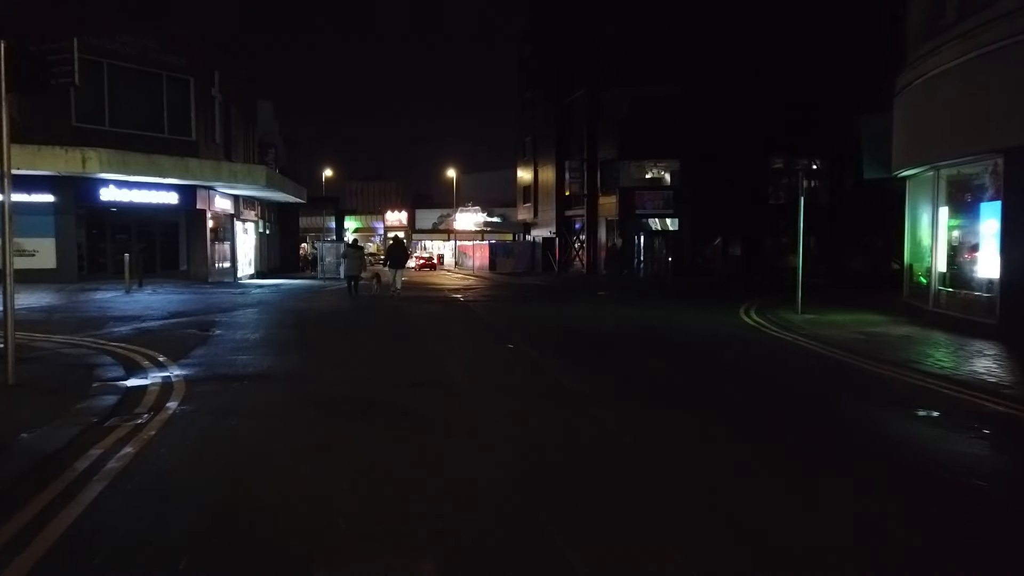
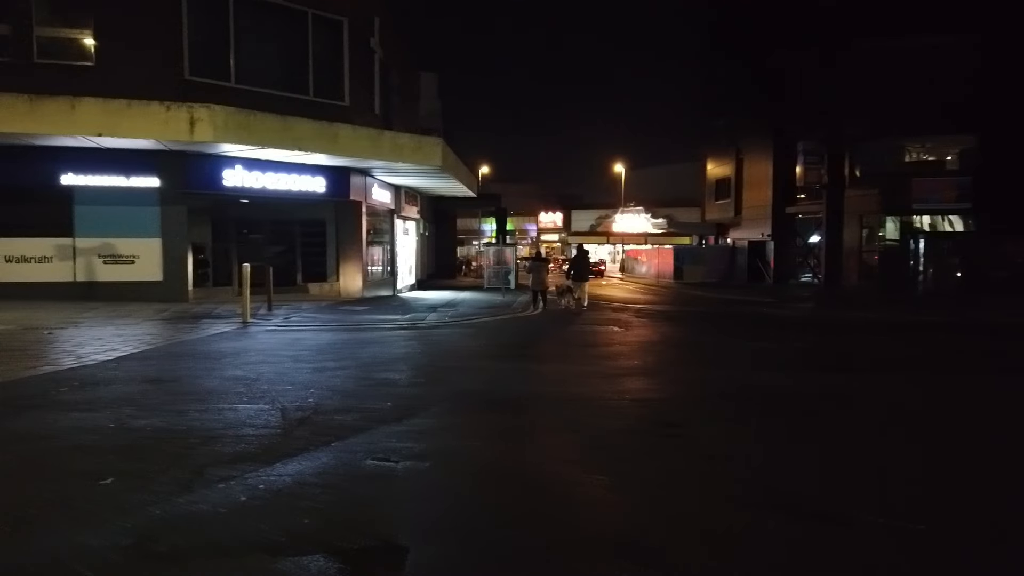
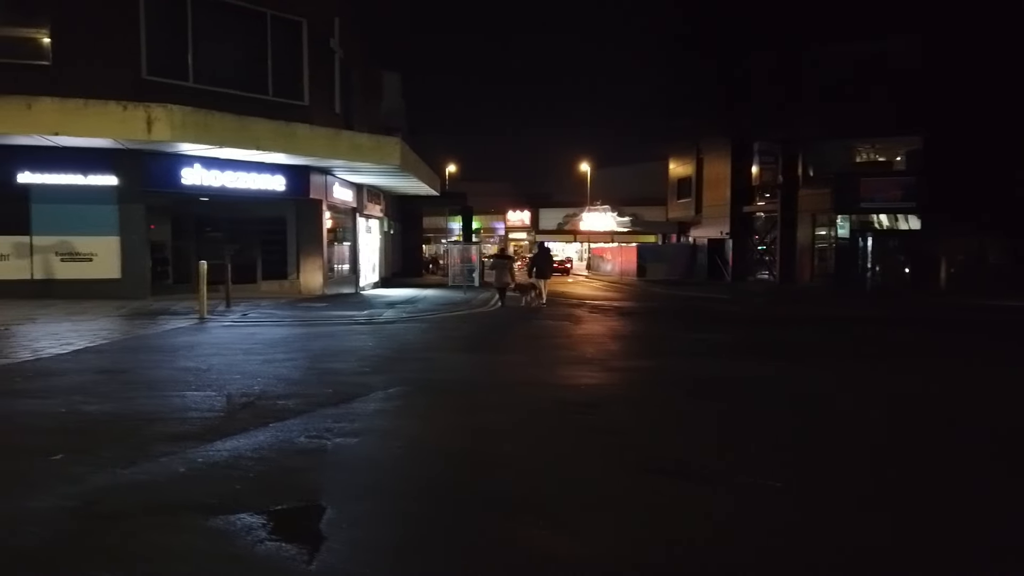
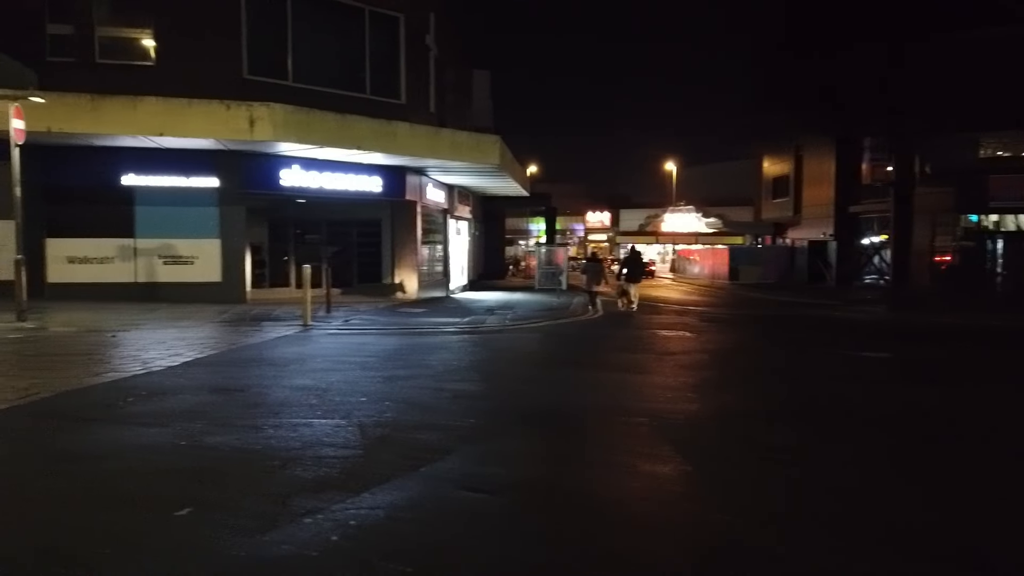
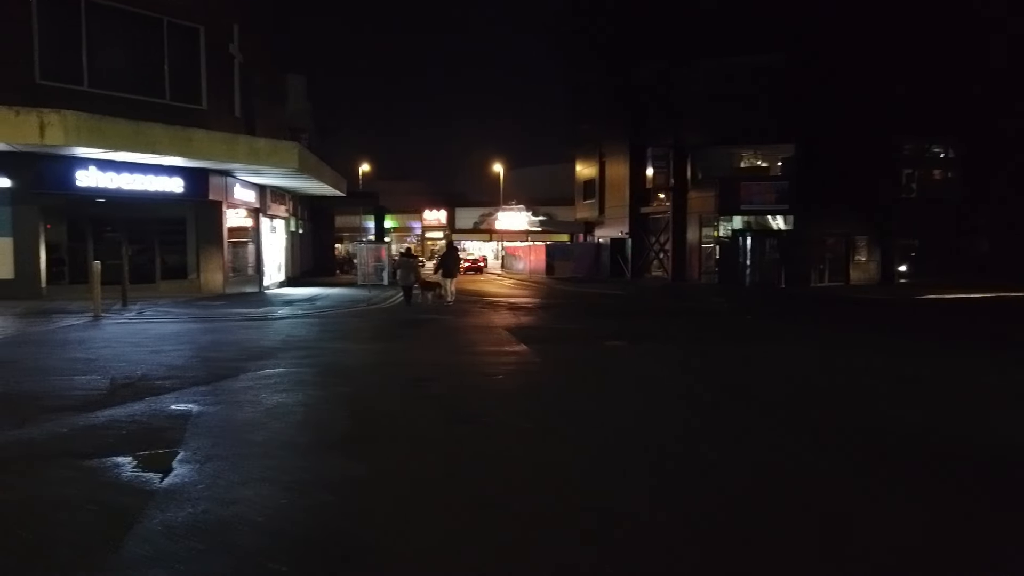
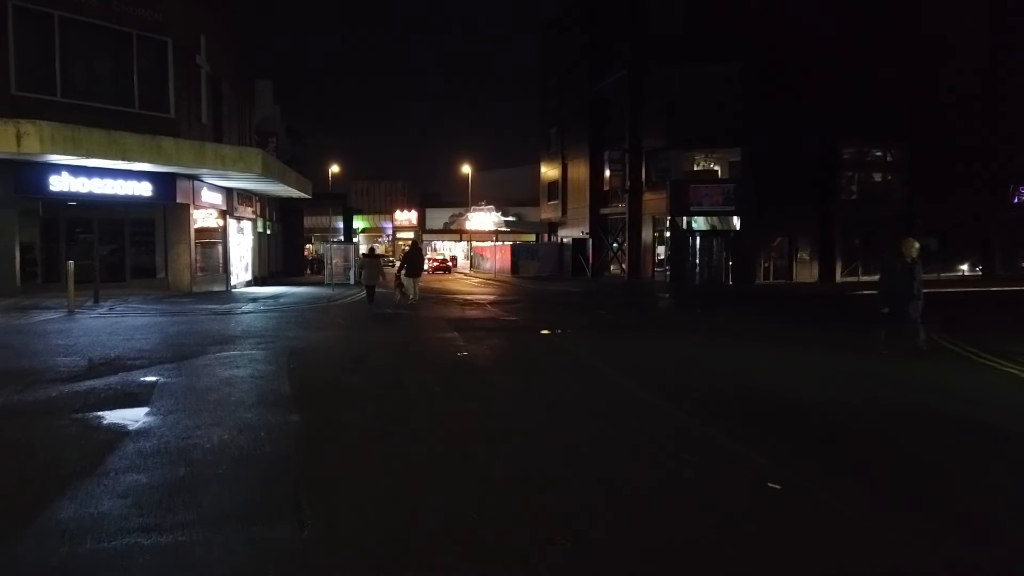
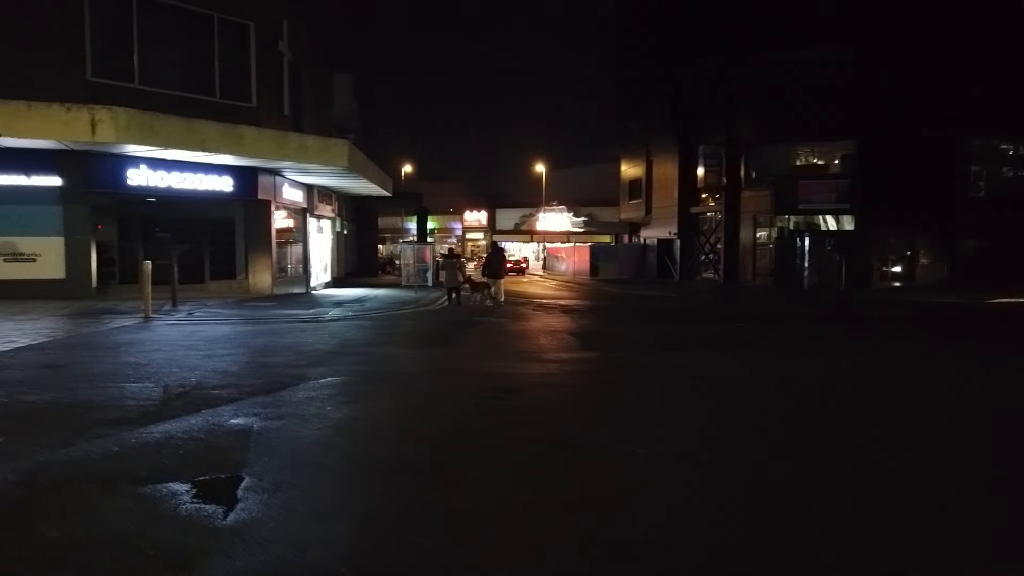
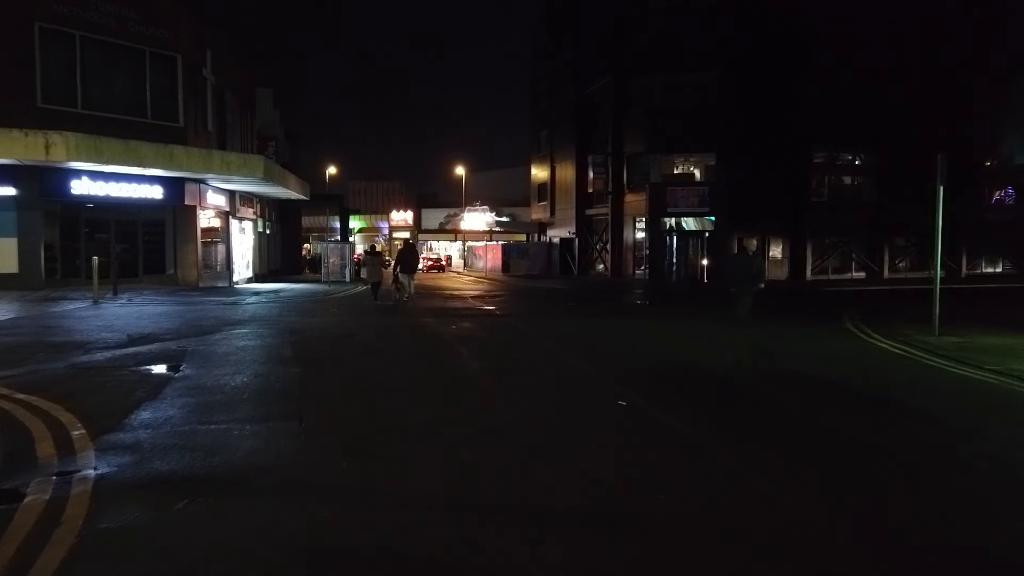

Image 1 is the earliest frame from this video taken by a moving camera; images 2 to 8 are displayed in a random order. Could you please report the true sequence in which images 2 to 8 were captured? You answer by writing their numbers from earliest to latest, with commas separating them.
8, 6, 5, 7, 3, 2, 4
